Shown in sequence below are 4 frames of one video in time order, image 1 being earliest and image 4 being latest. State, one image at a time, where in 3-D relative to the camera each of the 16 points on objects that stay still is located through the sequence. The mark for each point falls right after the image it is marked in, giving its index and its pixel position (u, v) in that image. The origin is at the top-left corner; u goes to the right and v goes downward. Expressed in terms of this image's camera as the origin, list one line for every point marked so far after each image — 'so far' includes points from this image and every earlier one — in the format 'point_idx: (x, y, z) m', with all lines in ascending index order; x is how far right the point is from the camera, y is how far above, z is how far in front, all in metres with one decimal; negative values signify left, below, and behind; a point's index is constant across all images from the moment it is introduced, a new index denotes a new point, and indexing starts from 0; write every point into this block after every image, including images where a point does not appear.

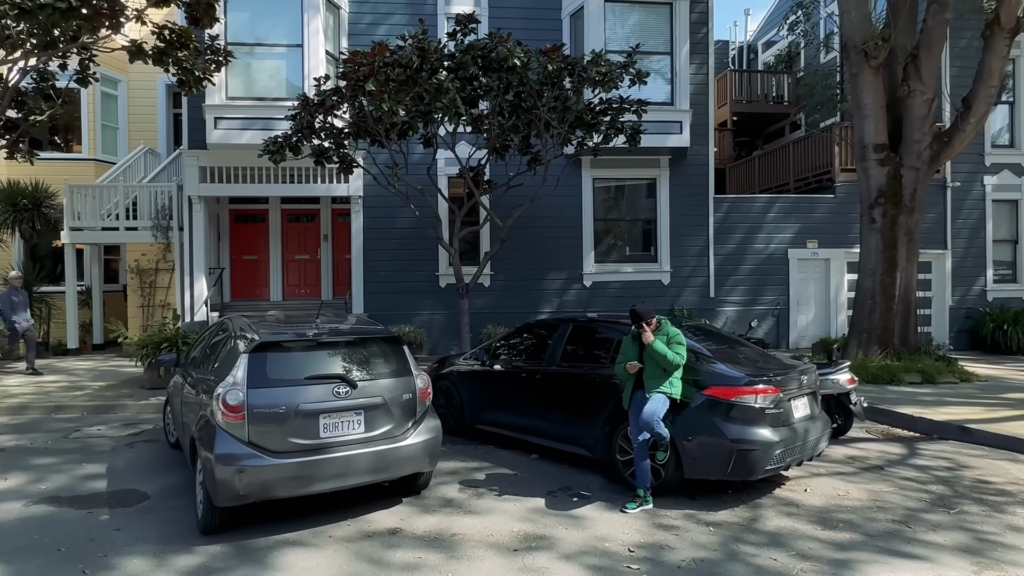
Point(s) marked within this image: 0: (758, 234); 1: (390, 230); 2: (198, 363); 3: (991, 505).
0: (+5.8, +1.3, +13.8) m
1: (-2.7, +1.3, +13.0) m
2: (-3.0, -0.7, +5.6) m
3: (+4.1, -1.9, +5.0) m
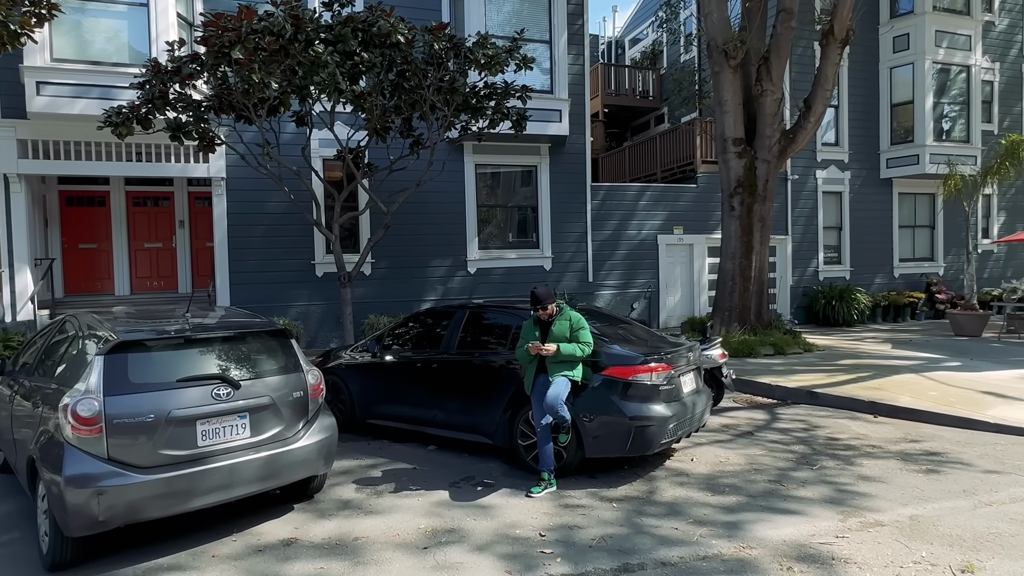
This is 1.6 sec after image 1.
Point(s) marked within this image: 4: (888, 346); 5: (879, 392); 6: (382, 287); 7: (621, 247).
0: (+3.0, +1.7, +14.6) m
1: (-5.2, +1.5, +12.0) m
2: (-3.9, -0.7, +4.7) m
3: (+3.2, -1.7, +5.7) m
4: (+7.9, -1.2, +12.3) m
5: (+5.2, -1.5, +8.2) m
6: (-2.8, 0.0, +12.7) m
7: (+2.7, +1.0, +14.5) m
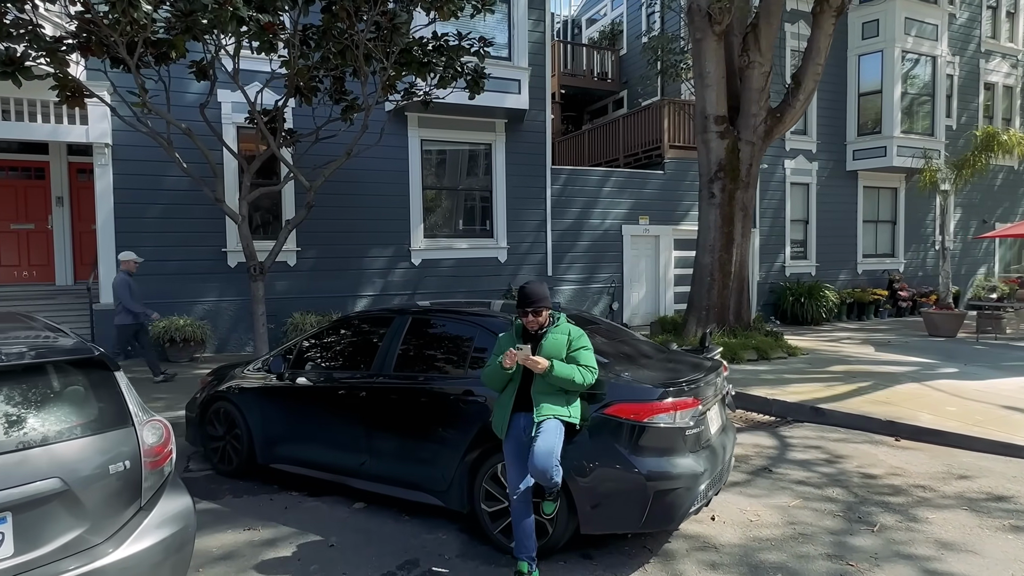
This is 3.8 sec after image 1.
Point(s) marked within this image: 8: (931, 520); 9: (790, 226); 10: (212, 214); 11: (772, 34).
0: (+1.9, +1.8, +13.2) m
1: (-6.0, +1.6, +9.9) m
2: (-4.0, -0.6, +2.8) m
3: (+2.9, -1.7, +4.4) m
4: (+7.0, -1.2, +11.4) m
5: (+4.6, -1.5, +7.1) m
6: (-3.7, +0.2, +10.8) m
7: (+1.6, +1.1, +13.1) m
8: (+3.0, -1.7, +4.2) m
9: (+7.6, +1.7, +16.0) m
10: (-5.2, +1.3, +10.2) m
11: (+4.3, +4.2, +9.8) m
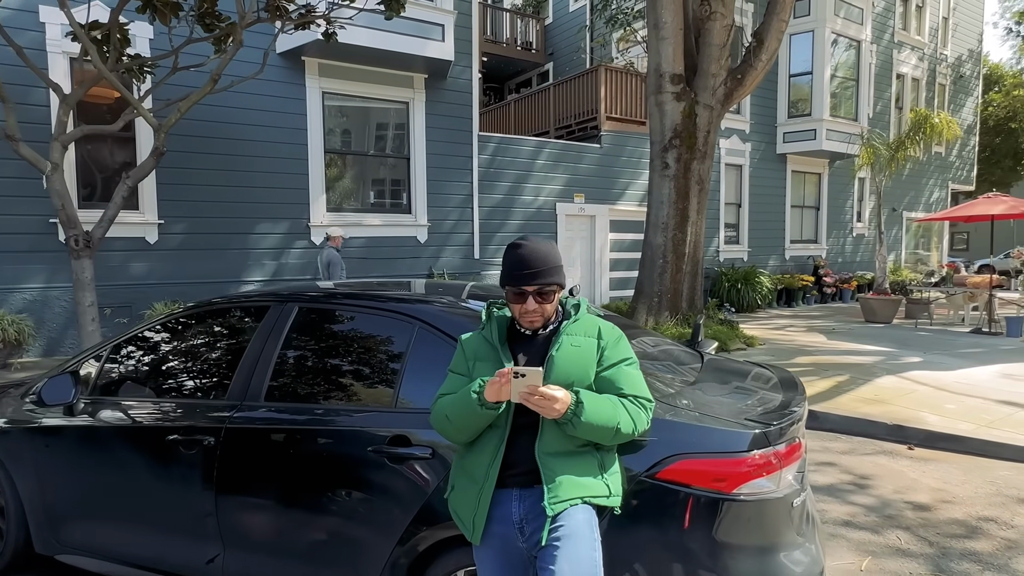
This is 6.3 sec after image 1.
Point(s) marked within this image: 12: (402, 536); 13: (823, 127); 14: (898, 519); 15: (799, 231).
0: (+0.3, +2.1, +11.7) m
1: (-7.0, +1.8, +7.2) m
2: (-4.0, -0.5, +0.5) m
3: (+2.7, -1.5, +3.2) m
4: (+5.6, -0.9, +10.7) m
5: (+3.9, -1.2, +6.1) m
6: (-4.9, +0.4, +8.5) m
7: (0.0, +1.4, +11.6) m
8: (+2.8, -1.5, +3.1) m
9: (+5.5, +2.1, +15.3) m
10: (-6.3, +1.5, +7.7) m
11: (+3.2, +4.5, +8.7) m
12: (-0.4, -0.9, +2.2) m
13: (+8.3, +4.3, +15.7) m
14: (+2.5, -1.5, +3.8) m
15: (+8.4, +1.7, +17.2) m
